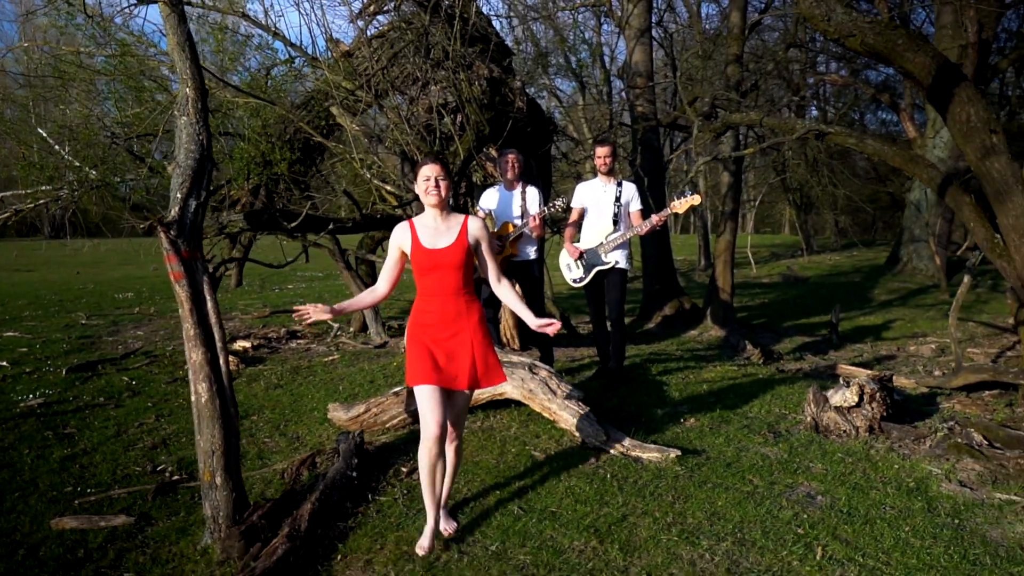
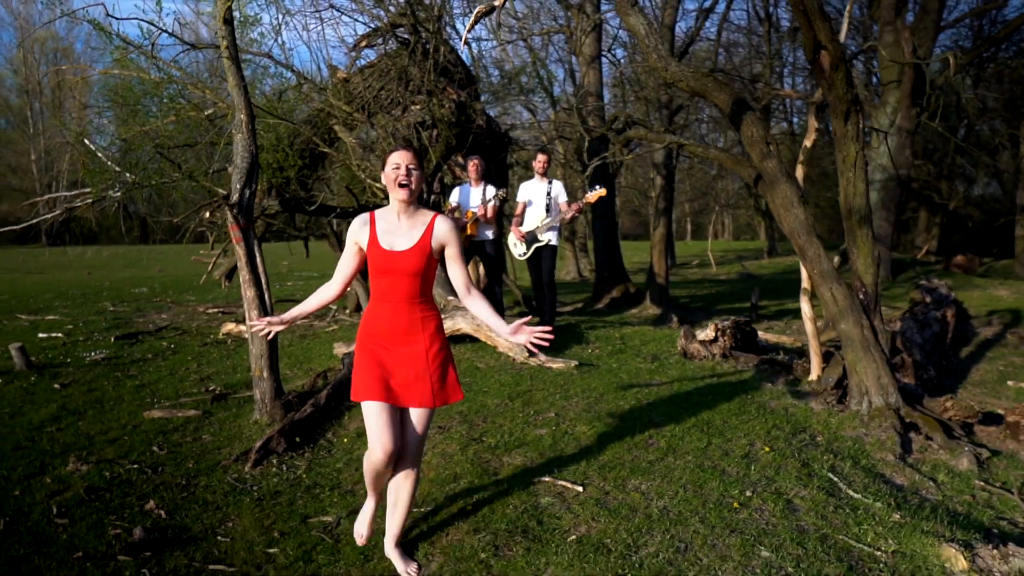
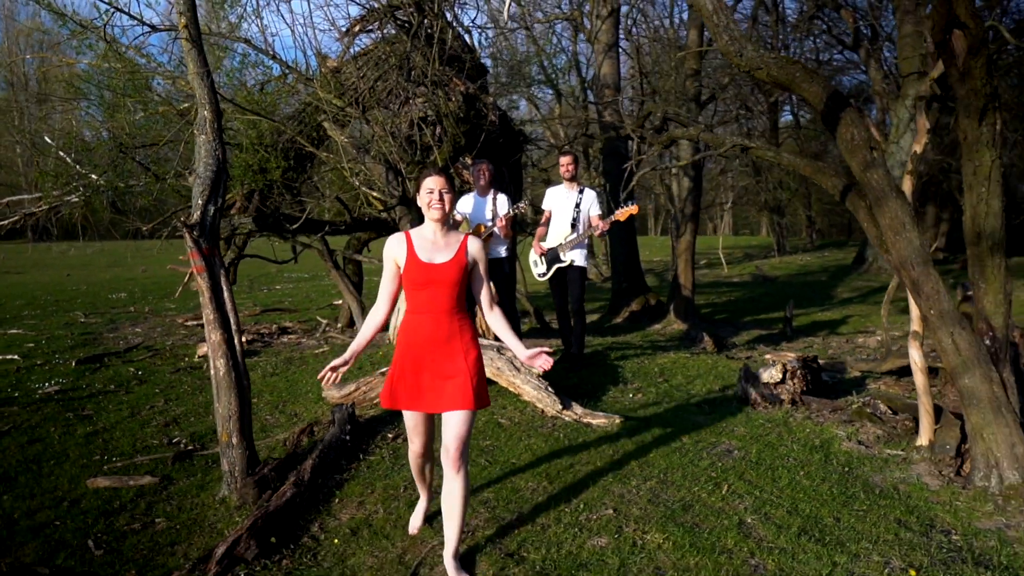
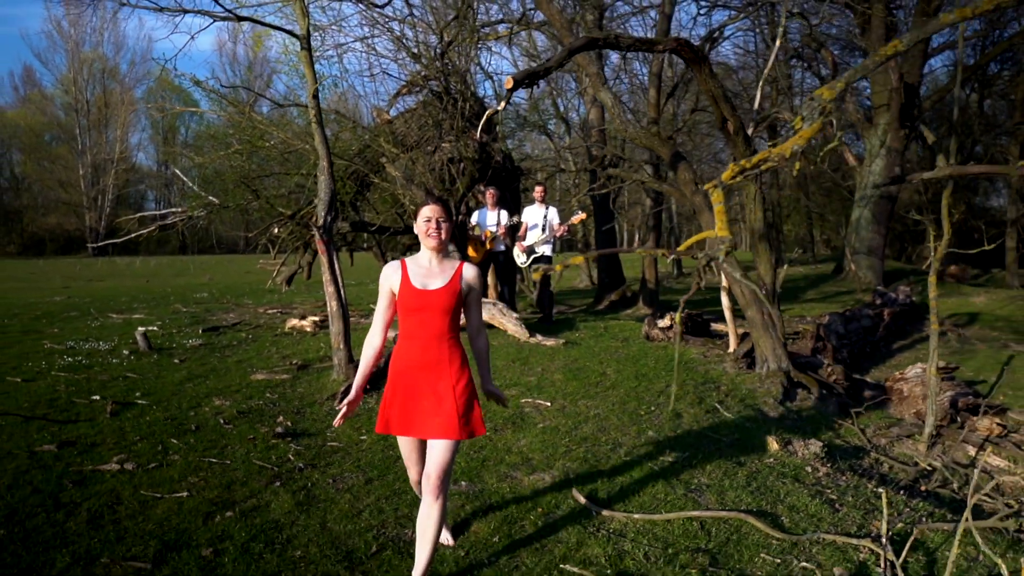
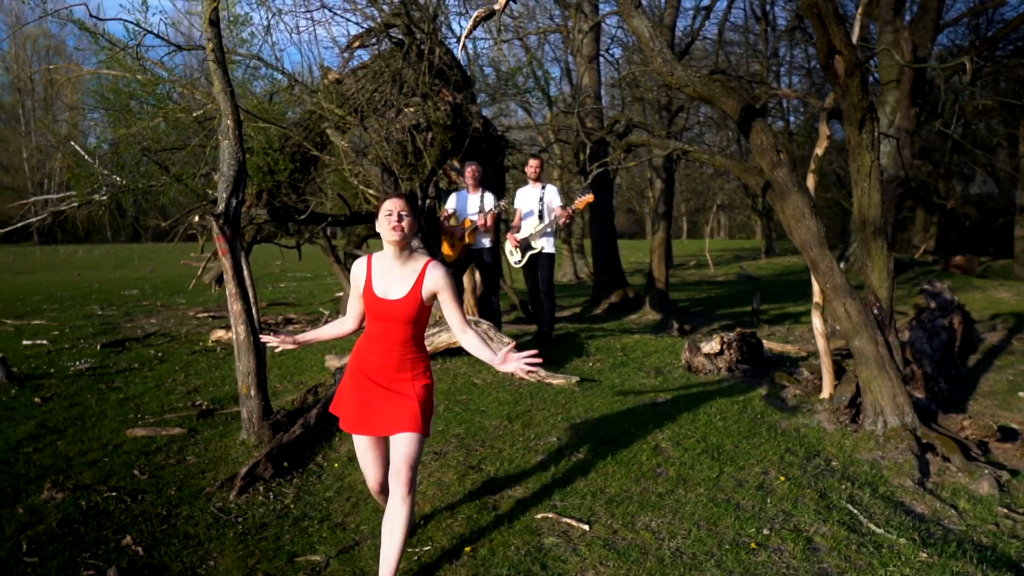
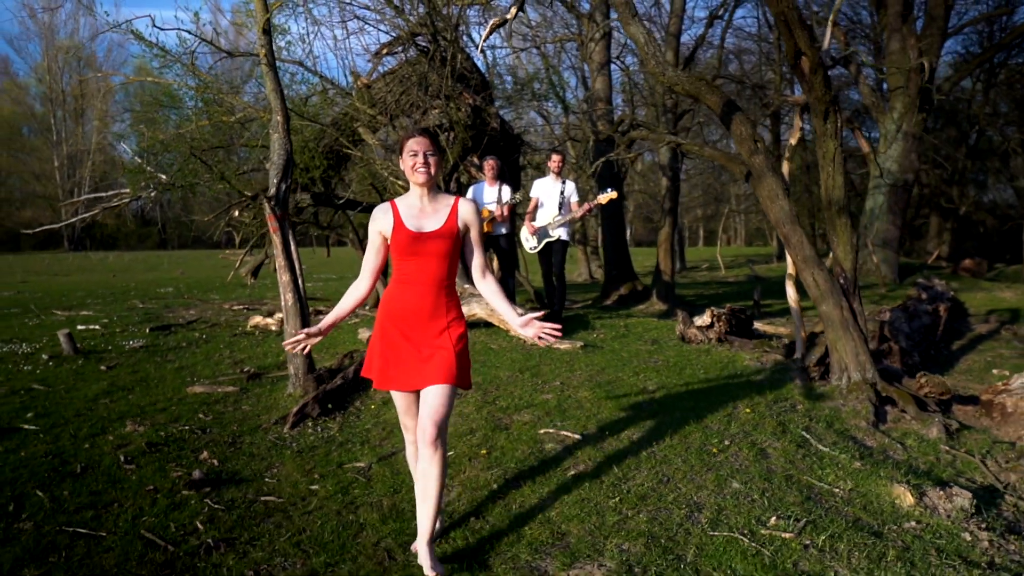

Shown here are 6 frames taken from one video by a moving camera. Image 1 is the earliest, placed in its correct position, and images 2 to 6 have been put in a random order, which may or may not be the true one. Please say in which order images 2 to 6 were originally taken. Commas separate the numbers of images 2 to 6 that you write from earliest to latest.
3, 5, 2, 6, 4
